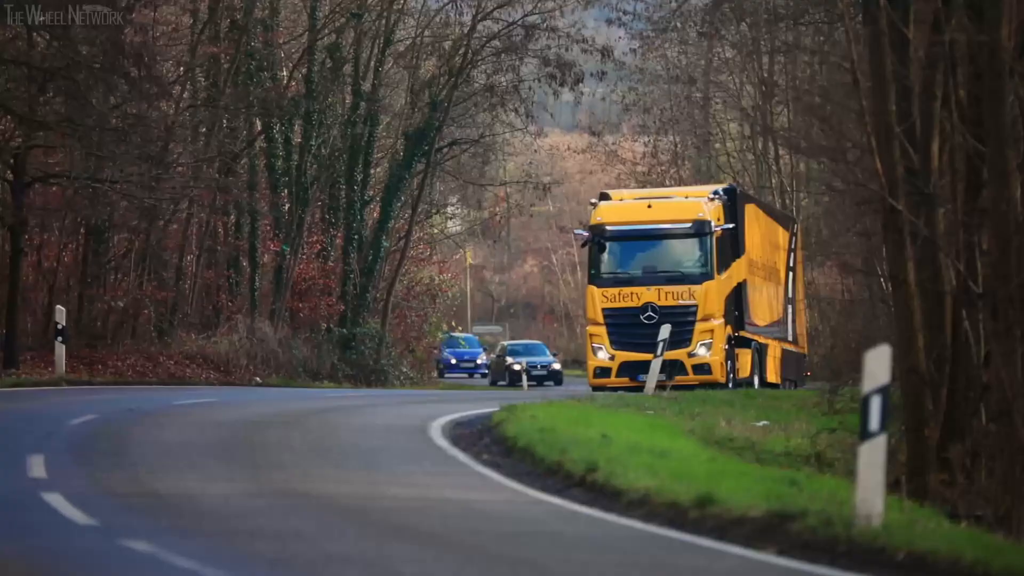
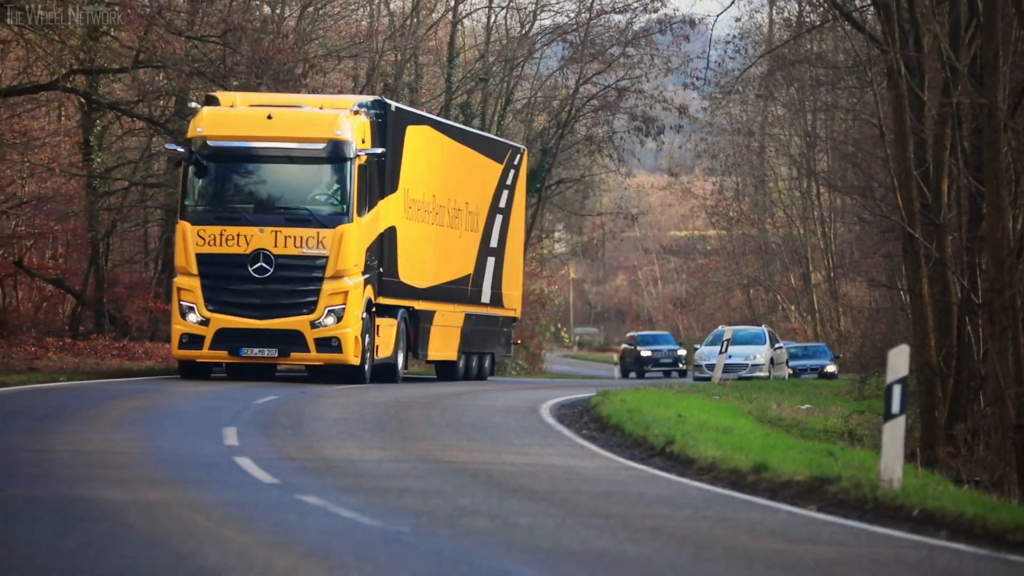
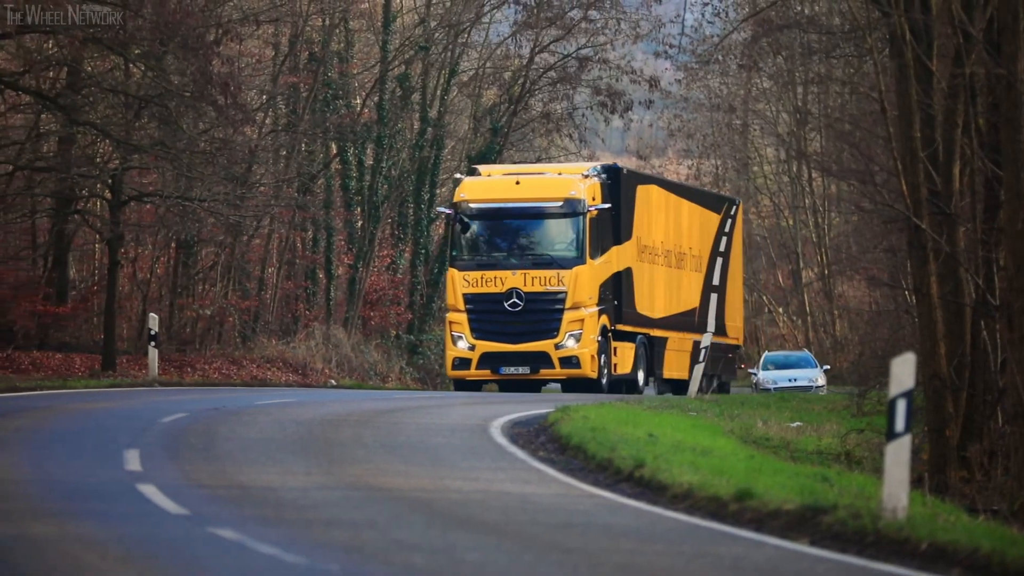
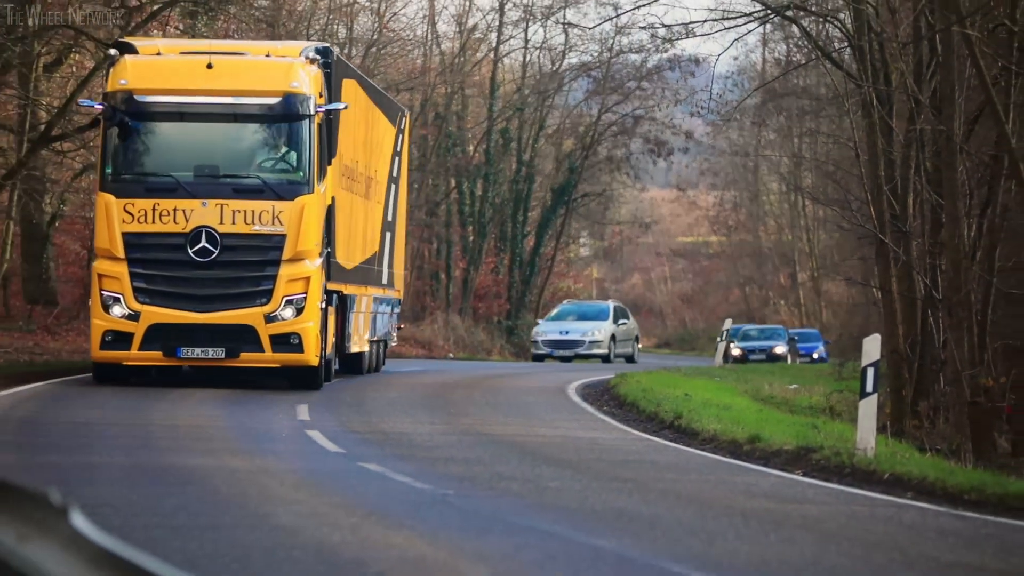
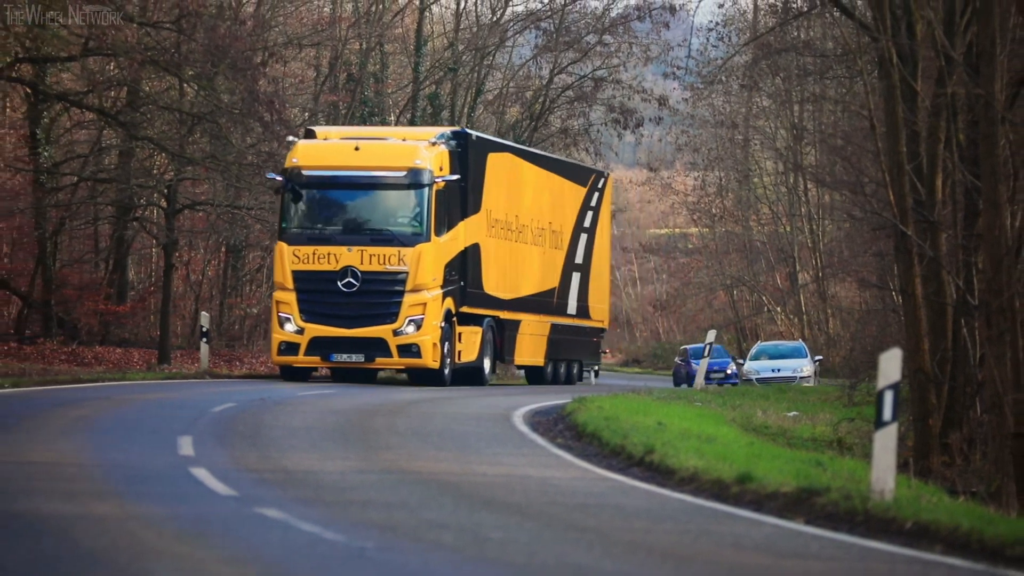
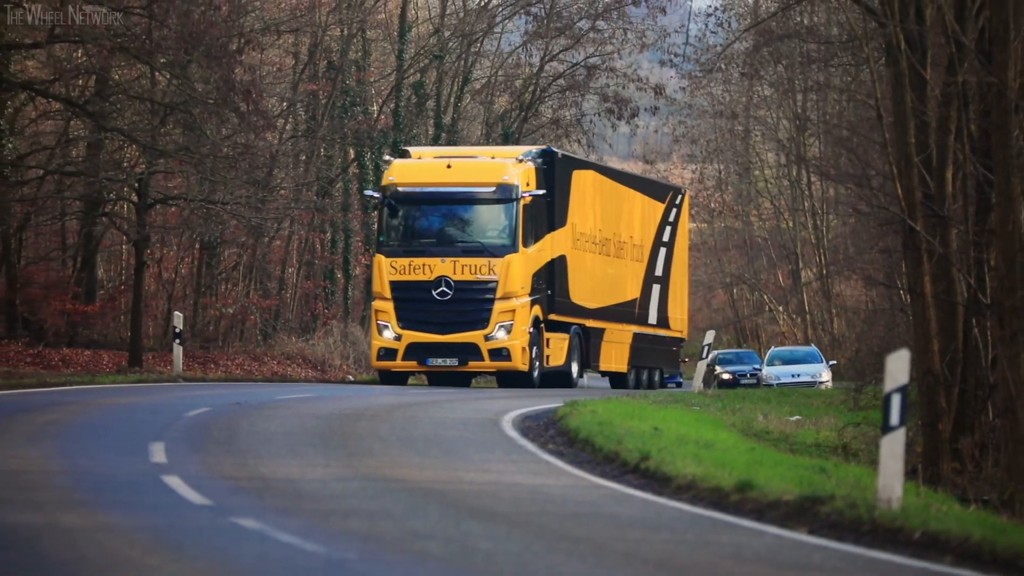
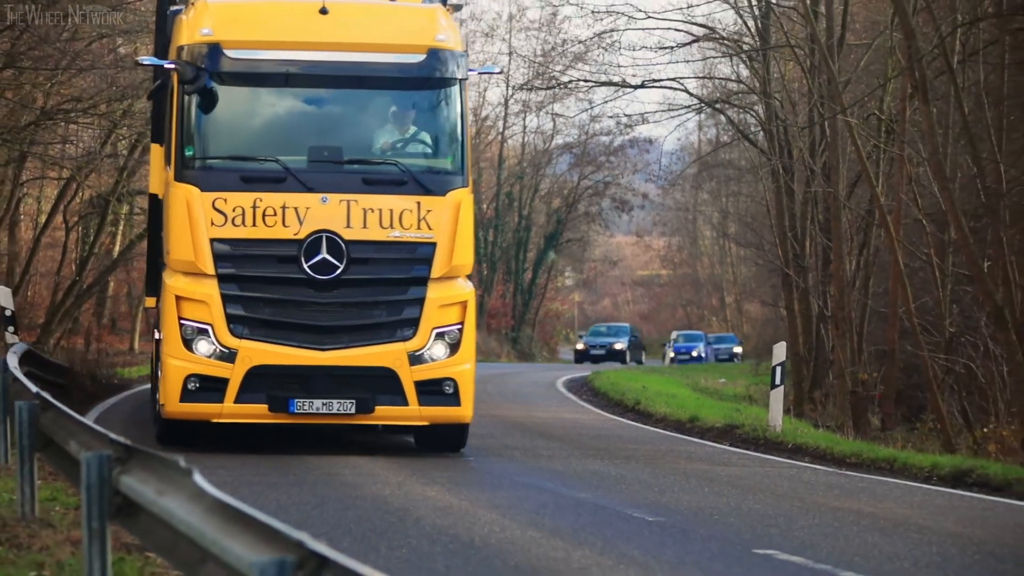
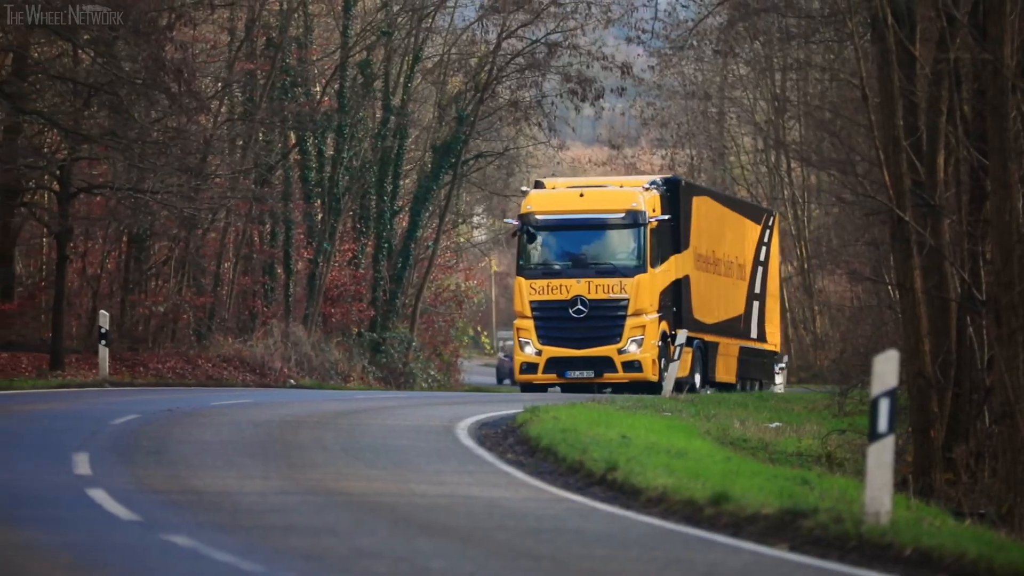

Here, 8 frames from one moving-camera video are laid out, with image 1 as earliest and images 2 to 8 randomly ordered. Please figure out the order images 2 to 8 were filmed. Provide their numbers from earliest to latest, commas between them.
8, 3, 6, 5, 2, 4, 7
